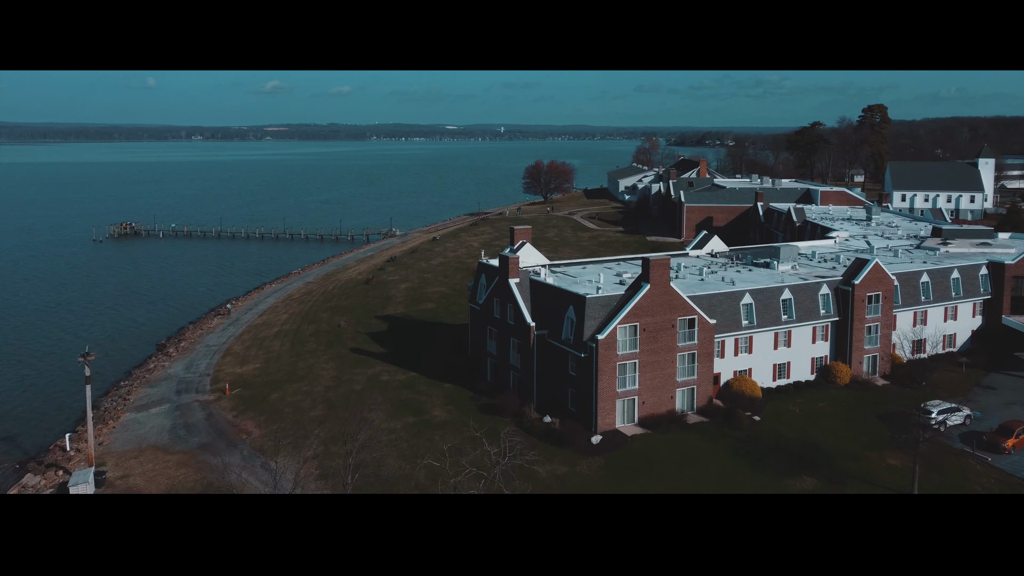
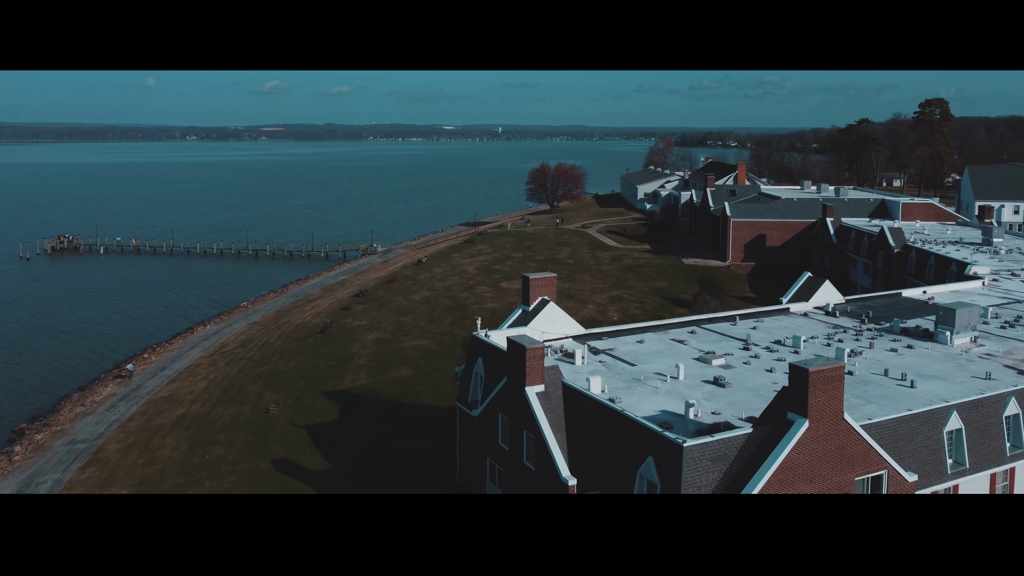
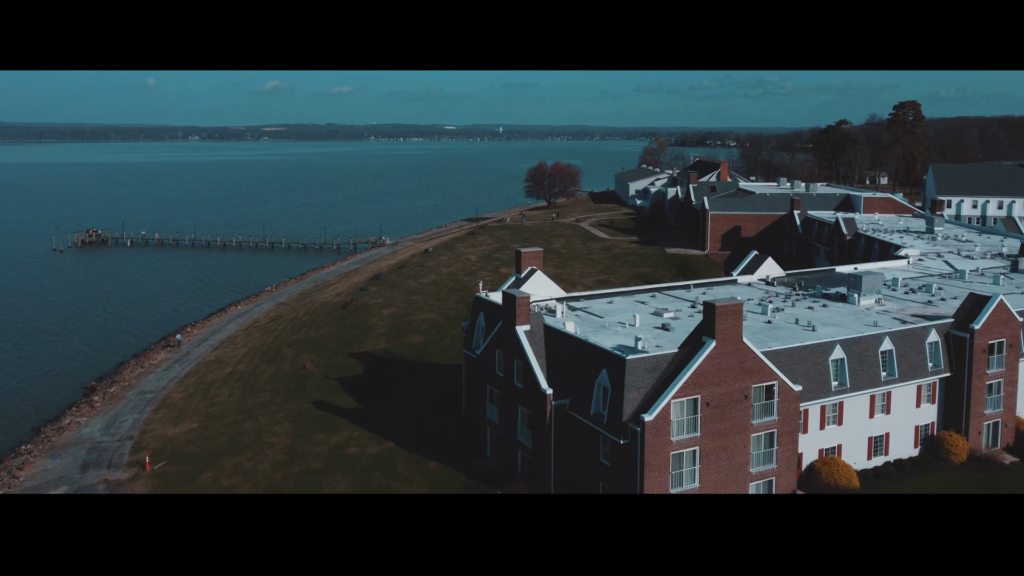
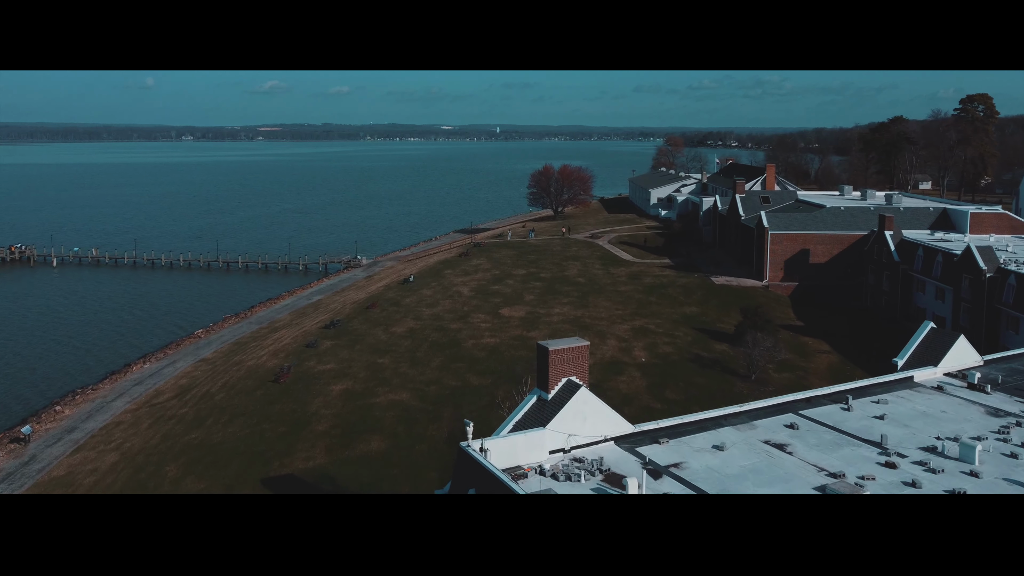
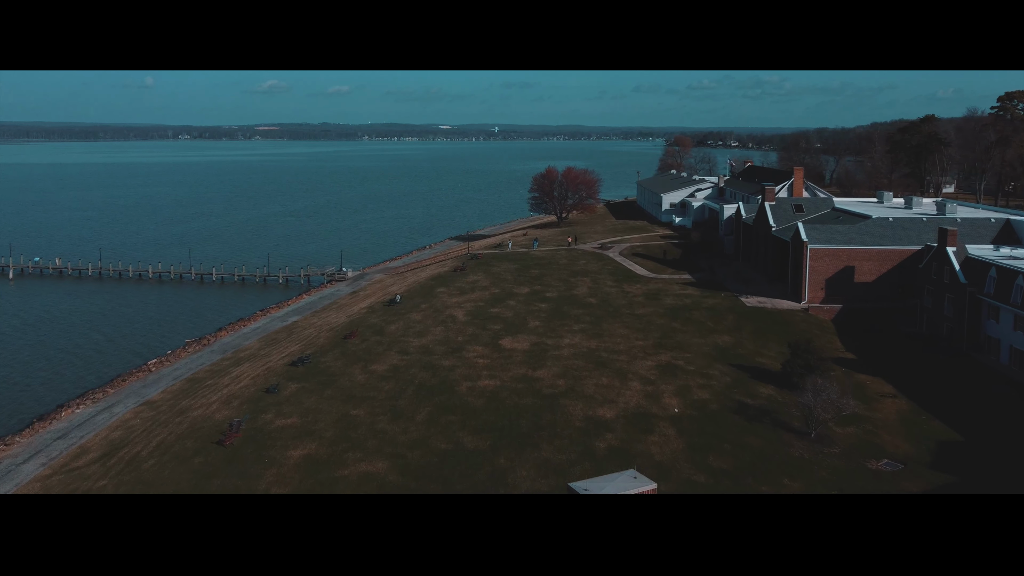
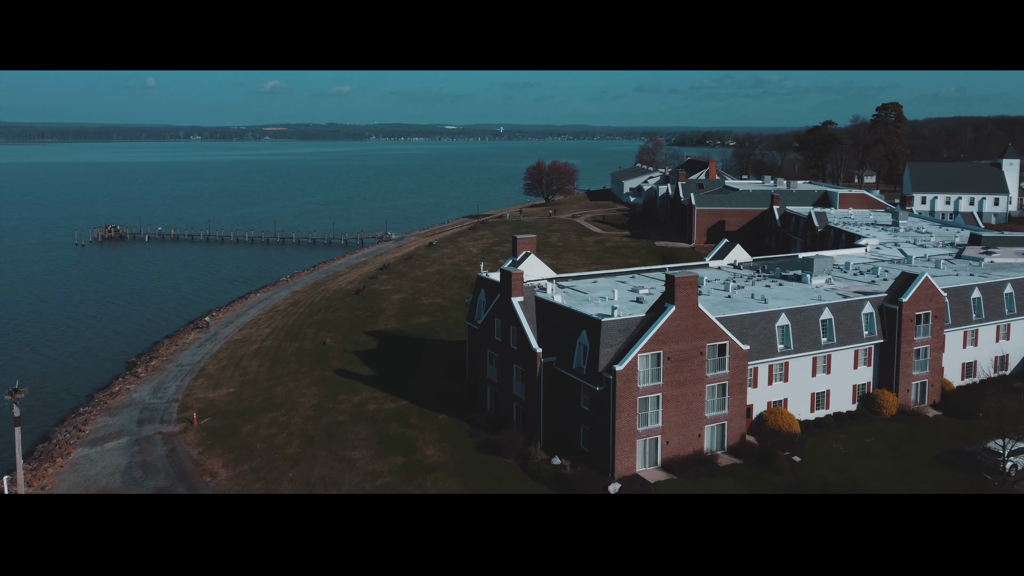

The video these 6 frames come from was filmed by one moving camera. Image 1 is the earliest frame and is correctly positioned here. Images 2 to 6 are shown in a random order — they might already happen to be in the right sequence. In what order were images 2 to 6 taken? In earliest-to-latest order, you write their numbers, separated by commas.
6, 3, 2, 4, 5
